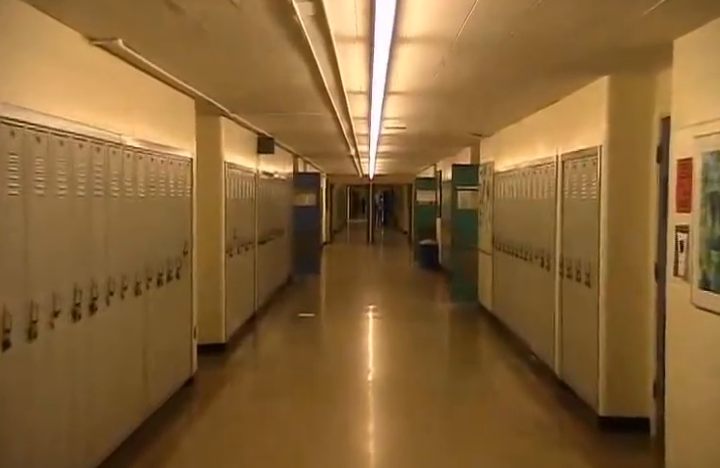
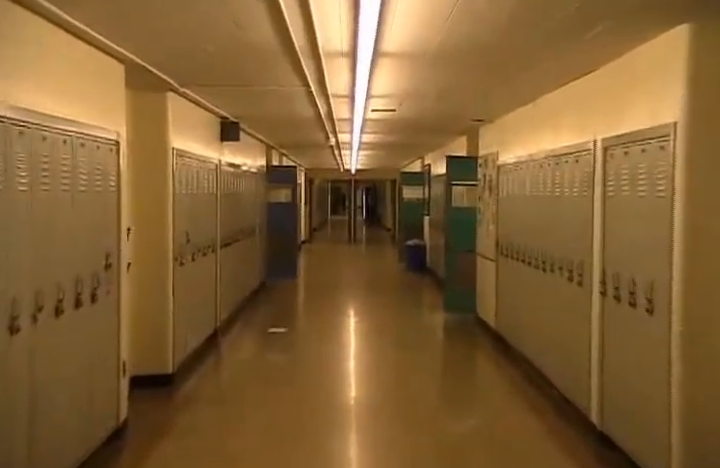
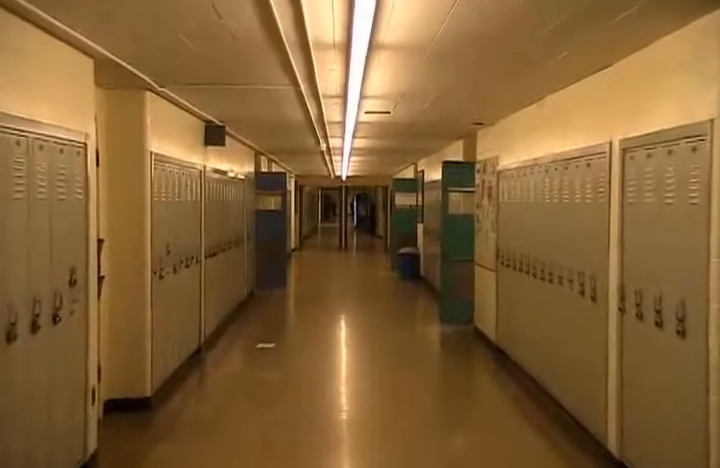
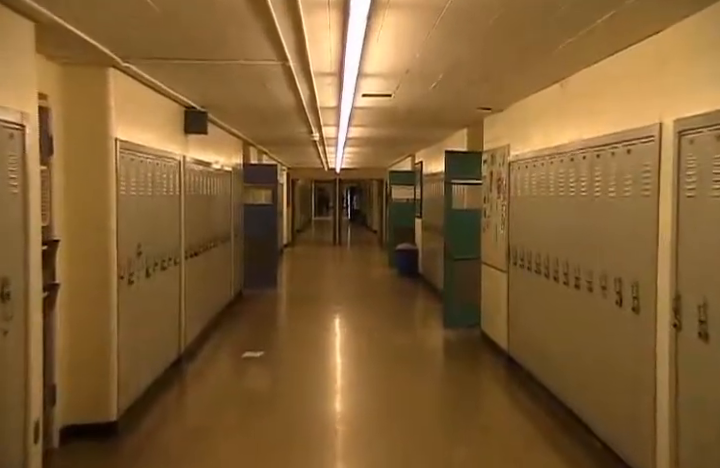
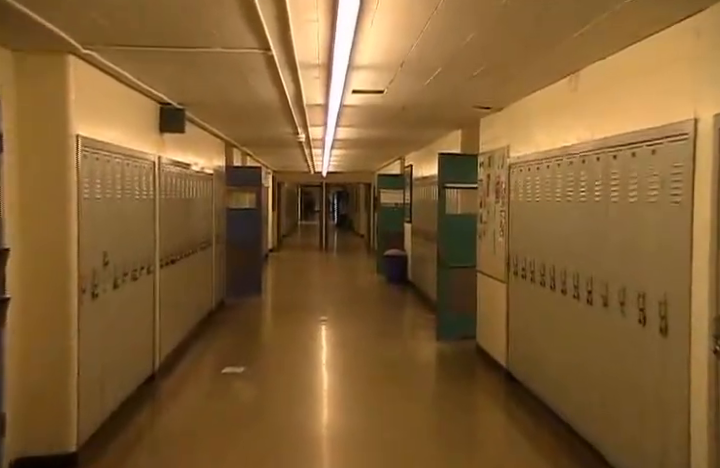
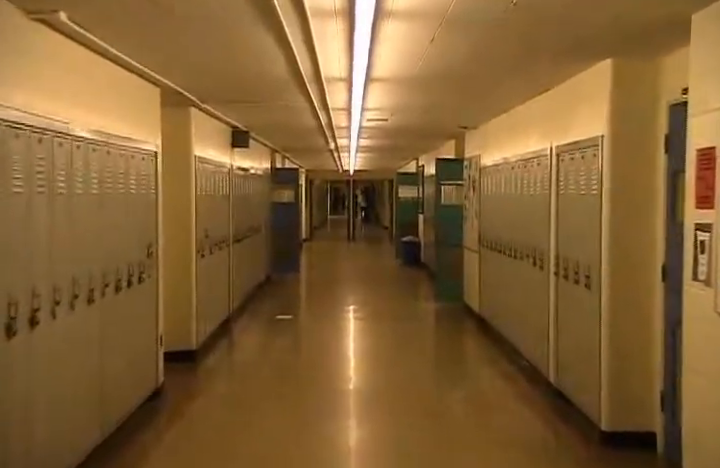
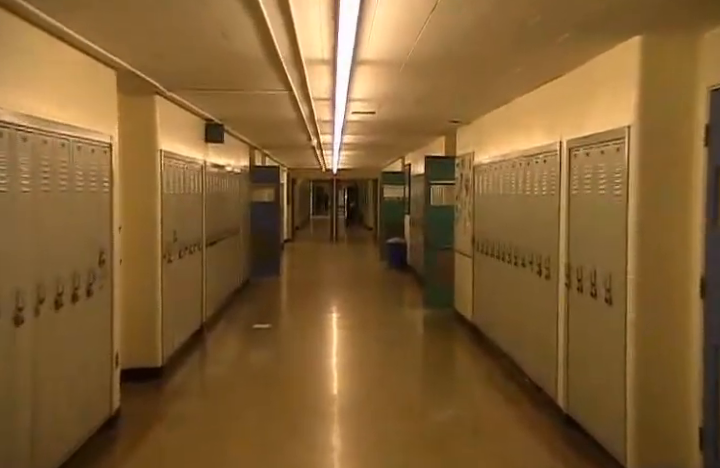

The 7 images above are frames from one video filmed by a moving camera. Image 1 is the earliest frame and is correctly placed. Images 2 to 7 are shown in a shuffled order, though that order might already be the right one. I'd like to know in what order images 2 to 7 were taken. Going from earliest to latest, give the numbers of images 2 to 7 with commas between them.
6, 7, 2, 3, 4, 5
